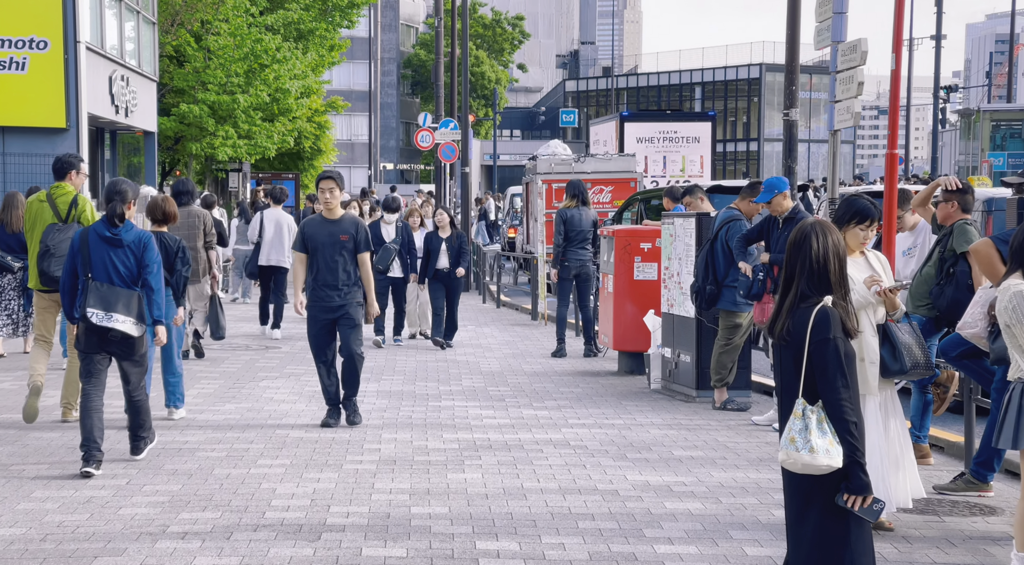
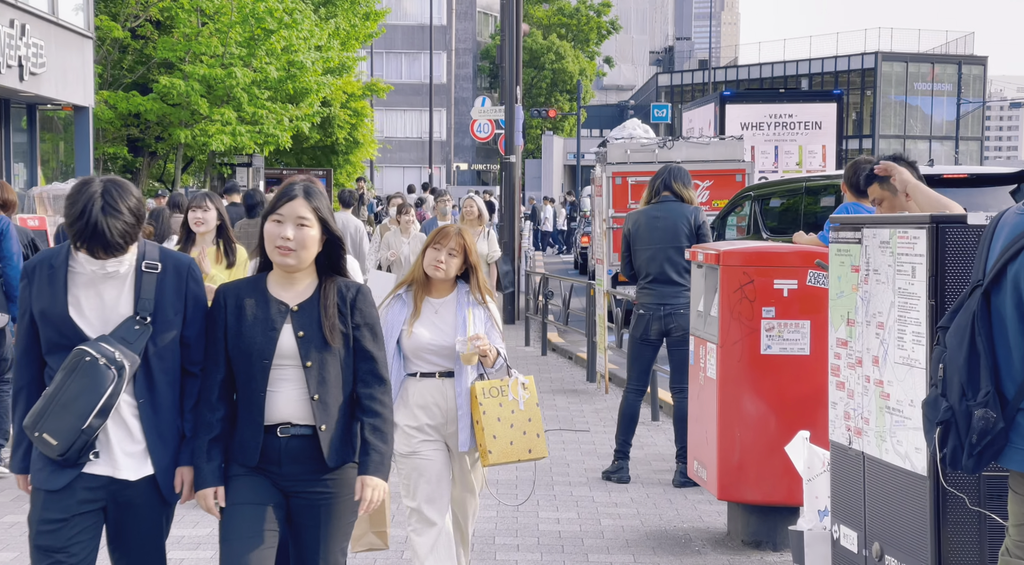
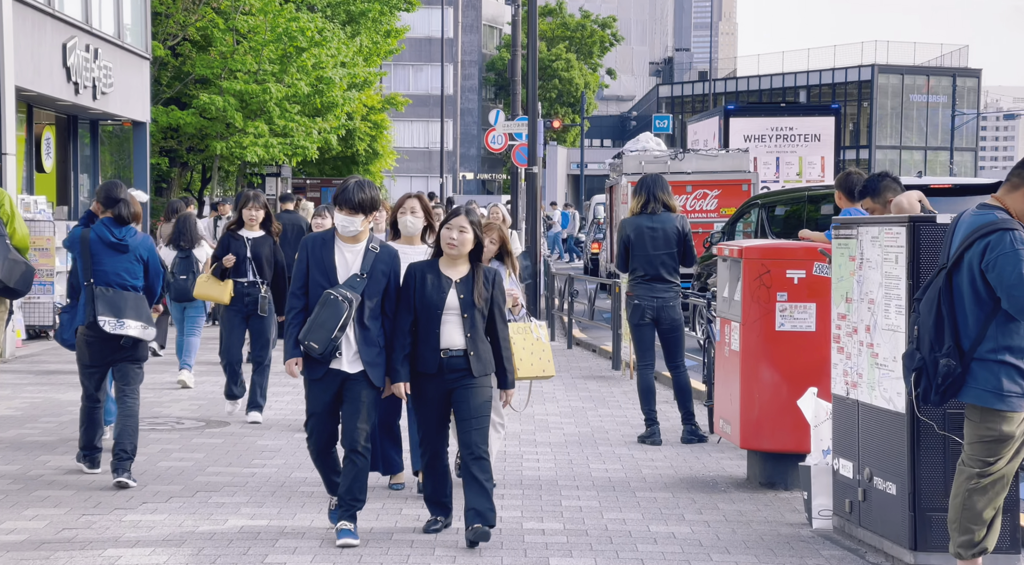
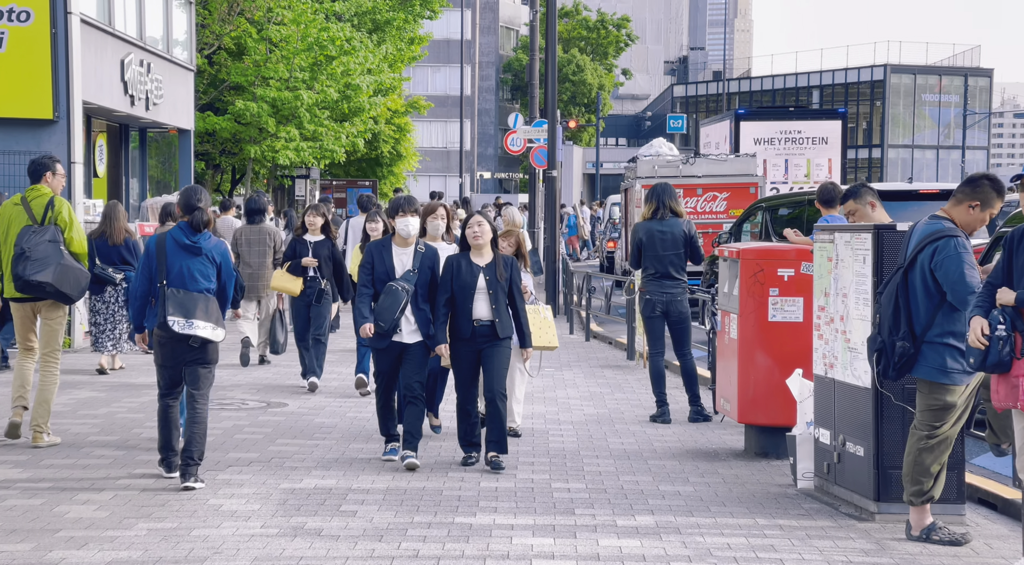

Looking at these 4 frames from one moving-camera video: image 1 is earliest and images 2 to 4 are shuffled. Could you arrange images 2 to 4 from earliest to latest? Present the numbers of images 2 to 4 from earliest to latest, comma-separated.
4, 3, 2
